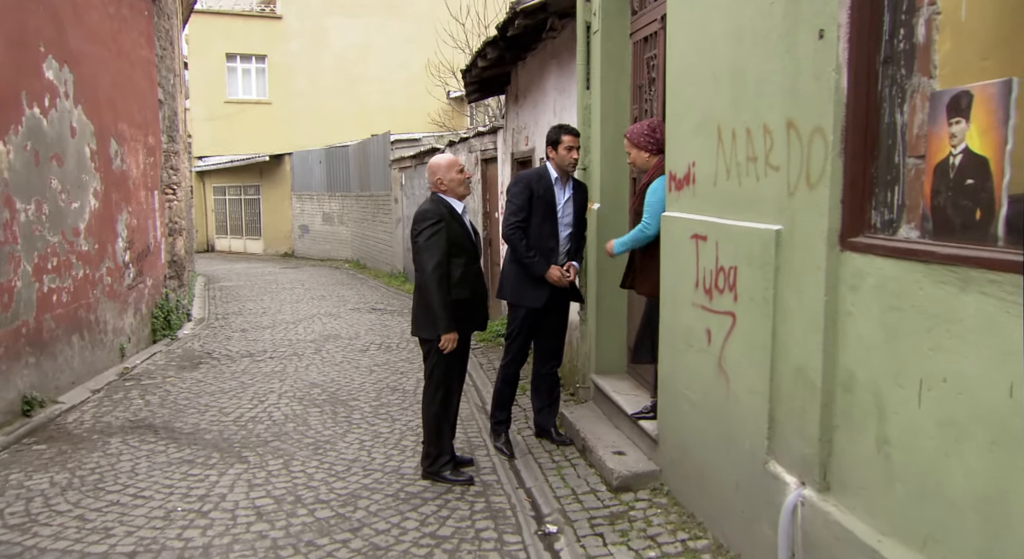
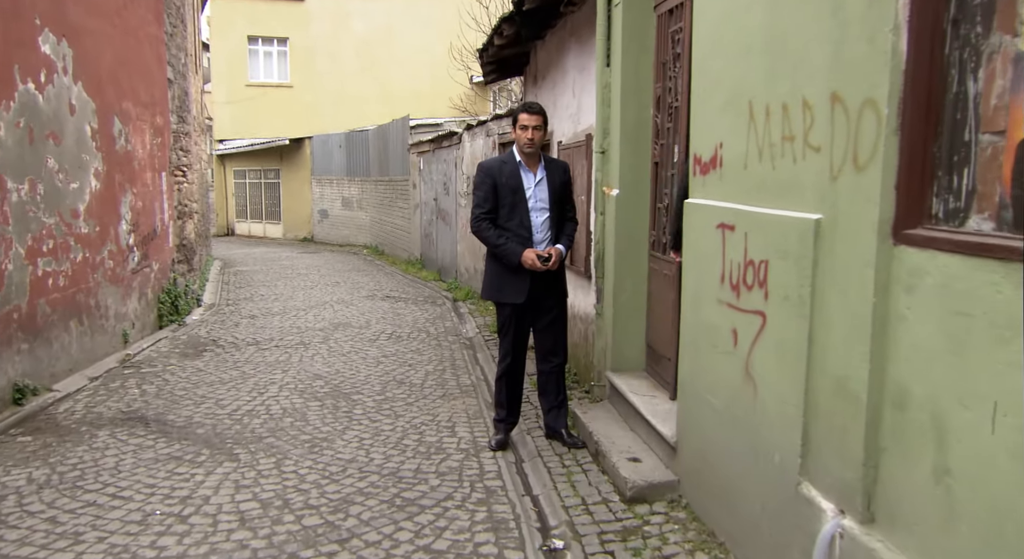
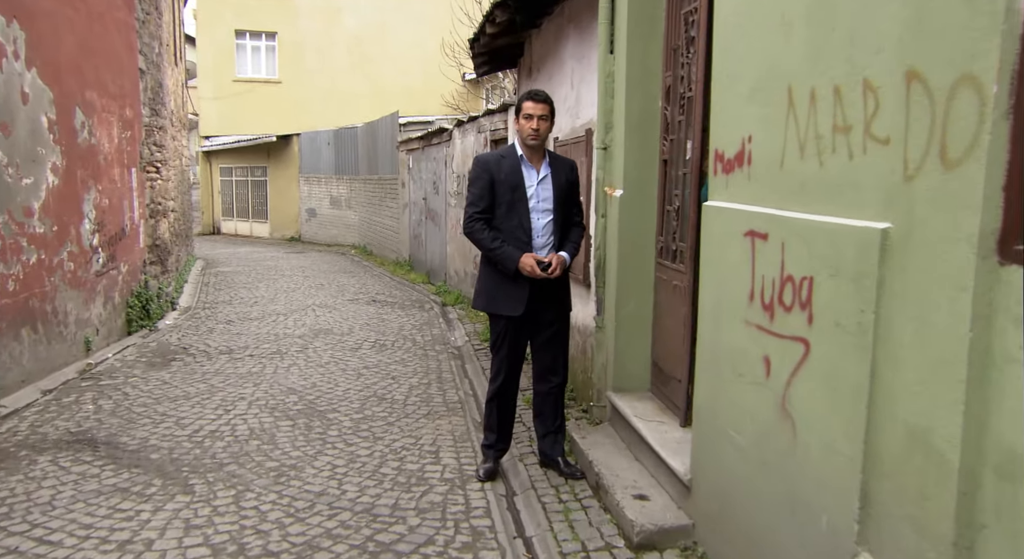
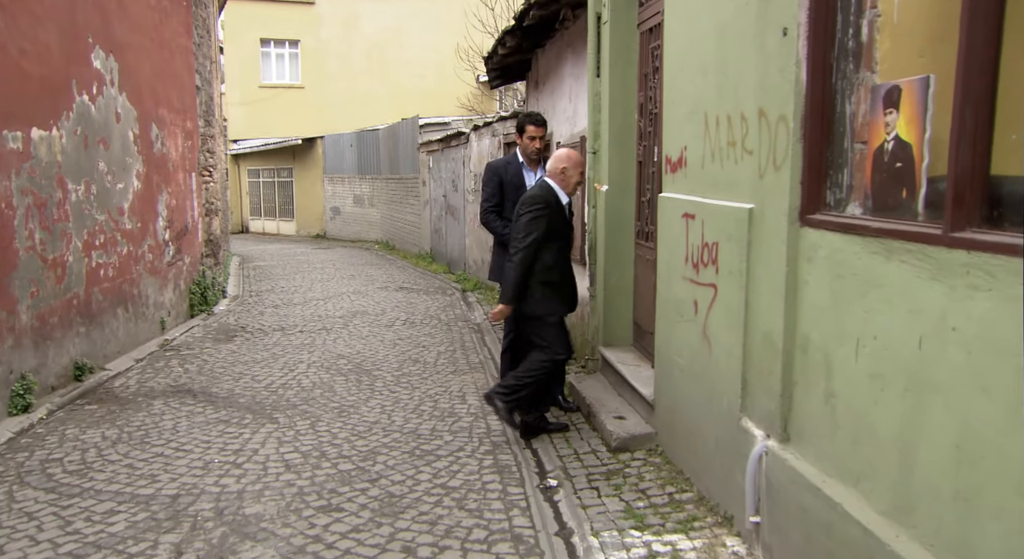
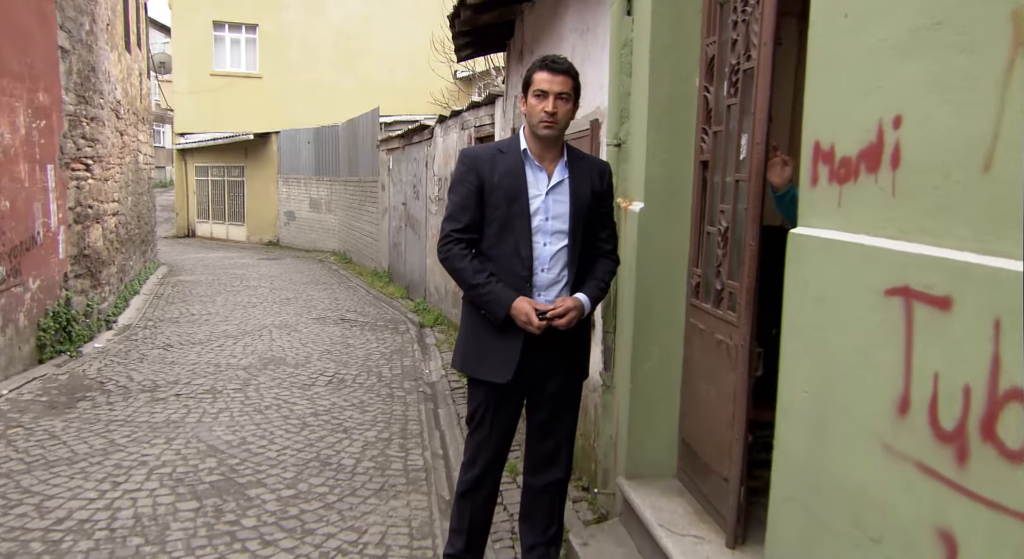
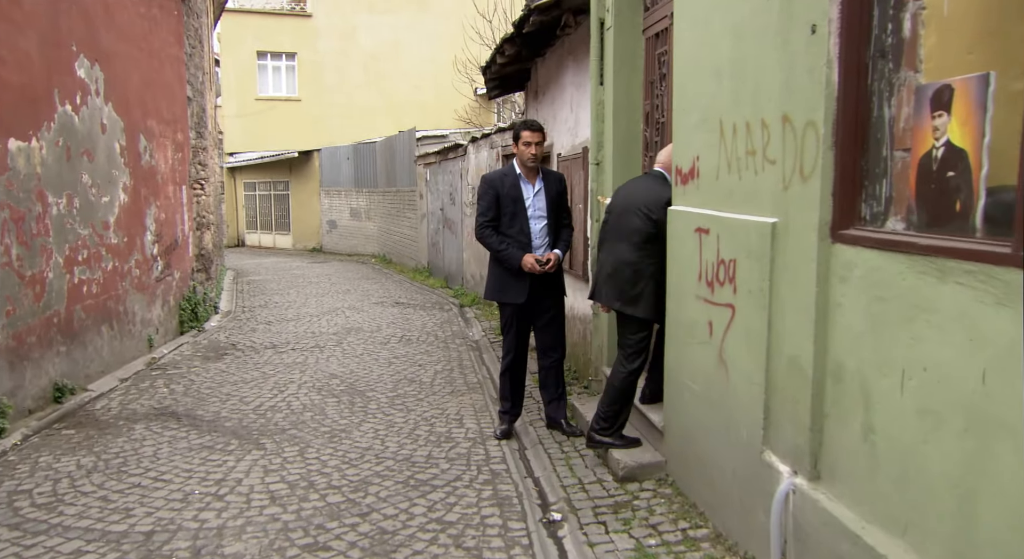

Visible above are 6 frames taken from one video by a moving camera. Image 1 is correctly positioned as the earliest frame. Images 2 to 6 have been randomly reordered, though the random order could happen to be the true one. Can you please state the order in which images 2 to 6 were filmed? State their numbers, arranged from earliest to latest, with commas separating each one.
4, 6, 2, 3, 5
